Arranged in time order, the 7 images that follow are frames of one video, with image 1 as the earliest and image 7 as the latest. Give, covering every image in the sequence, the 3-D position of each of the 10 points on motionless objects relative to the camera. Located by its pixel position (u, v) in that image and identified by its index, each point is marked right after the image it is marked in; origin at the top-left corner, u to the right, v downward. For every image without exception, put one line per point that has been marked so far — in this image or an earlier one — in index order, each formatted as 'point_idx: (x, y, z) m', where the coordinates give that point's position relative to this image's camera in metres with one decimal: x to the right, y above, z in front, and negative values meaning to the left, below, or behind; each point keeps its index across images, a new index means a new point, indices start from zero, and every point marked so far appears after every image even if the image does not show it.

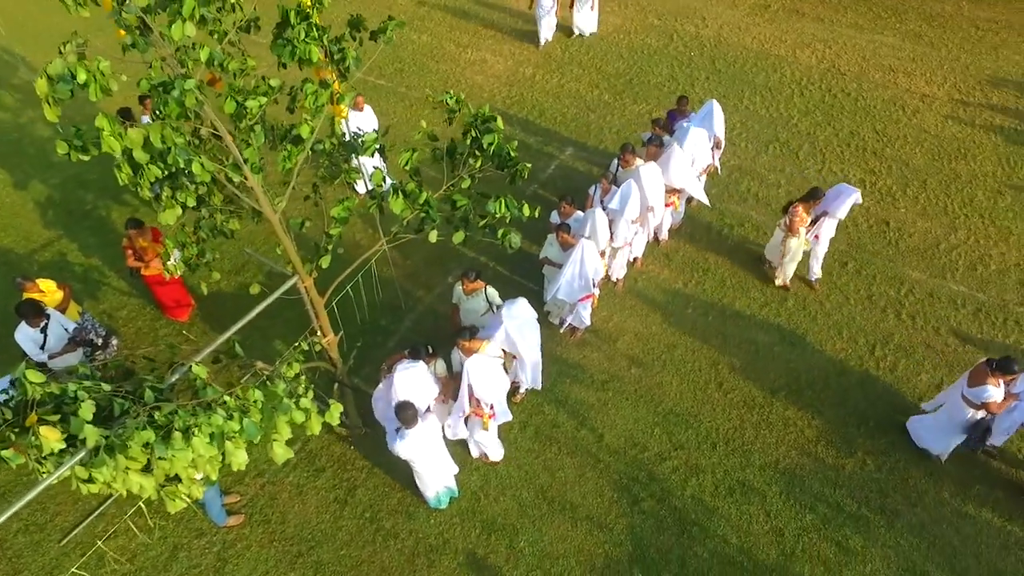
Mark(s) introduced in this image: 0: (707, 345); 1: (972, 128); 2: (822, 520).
0: (+2.3, -0.7, +7.2) m
1: (+7.6, +2.6, +10.2) m
2: (+2.9, -2.2, +5.8) m
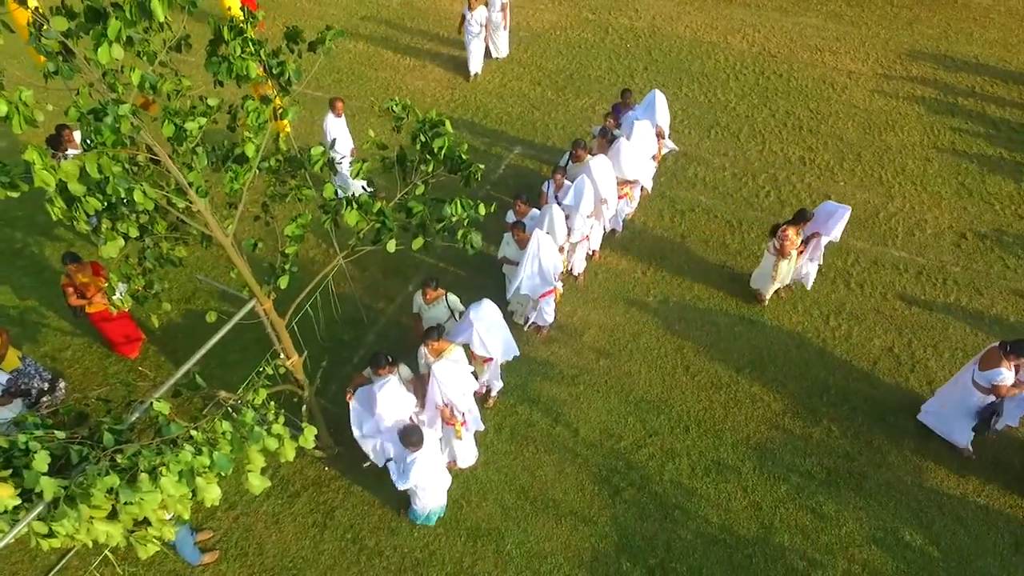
0: (+1.9, -0.5, +7.3) m
1: (+6.6, +3.2, +10.7) m
2: (+2.8, -1.9, +6.0) m
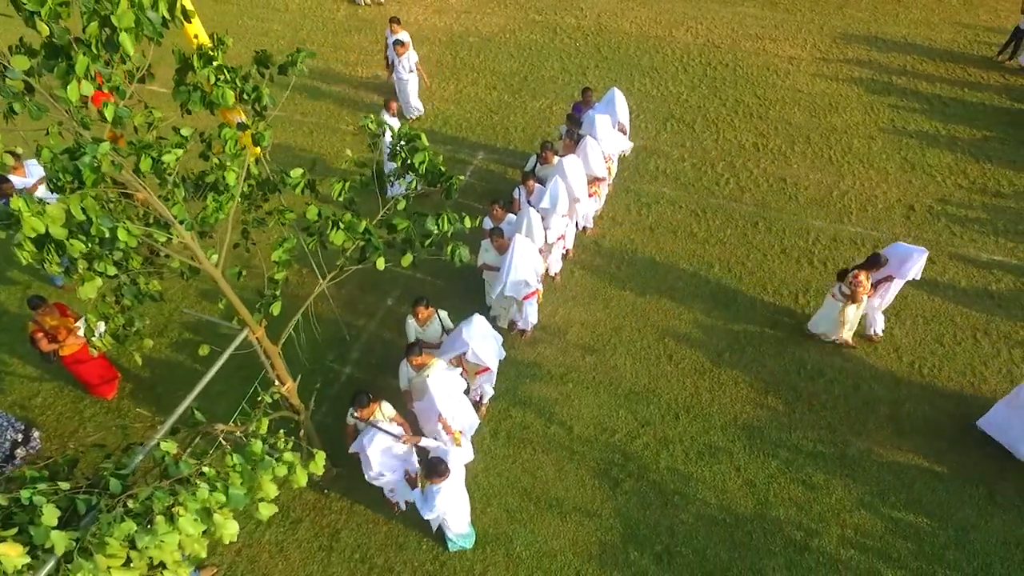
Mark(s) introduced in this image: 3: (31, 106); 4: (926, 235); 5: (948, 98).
0: (+1.7, -0.4, +7.5) m
1: (+5.9, +3.7, +11.2) m
2: (+2.8, -1.8, +6.3) m
3: (-2.9, +1.1, +3.8) m
4: (+5.7, +0.7, +8.5) m
5: (+7.6, +3.3, +10.8) m
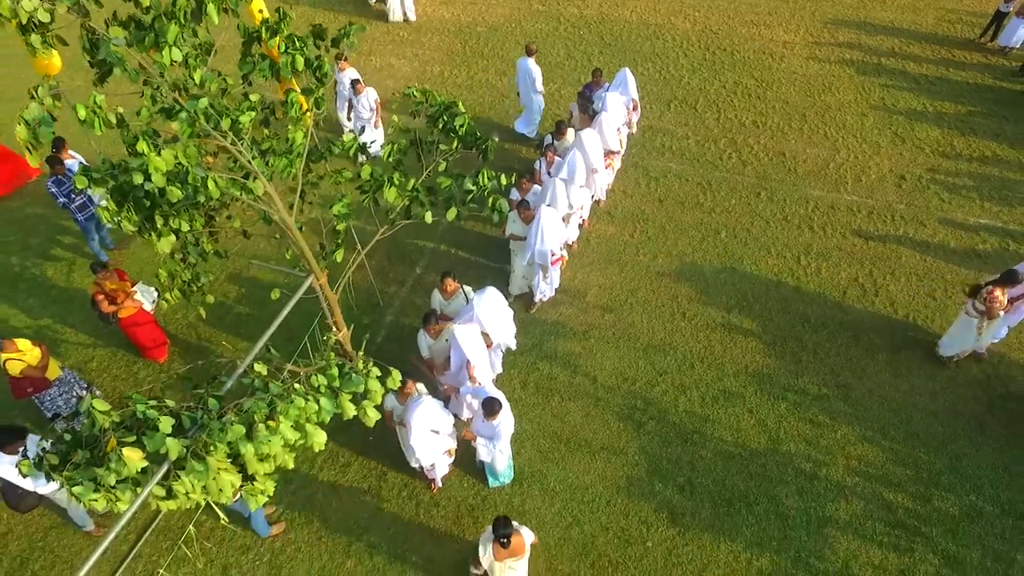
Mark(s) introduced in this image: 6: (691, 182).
0: (+2.0, +0.1, +8.0) m
1: (+6.0, +4.2, +11.7) m
2: (+3.1, -1.3, +6.8) m
3: (-2.6, +1.5, +4.3) m
4: (+6.0, +1.3, +9.1) m
5: (+7.8, +3.9, +11.4) m
6: (+2.7, +1.6, +9.4) m
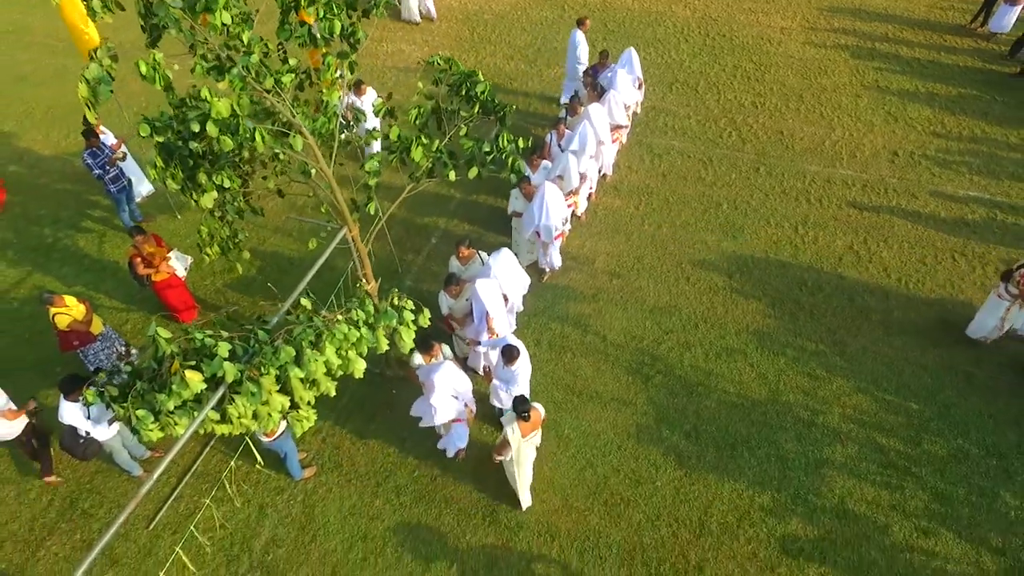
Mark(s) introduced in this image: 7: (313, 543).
0: (+2.1, +0.5, +8.4) m
1: (+6.2, +4.7, +12.2) m
2: (+3.3, -0.8, +7.2) m
3: (-2.5, +1.9, +4.6) m
4: (+6.1, +1.7, +9.5) m
5: (+8.0, +4.4, +11.9) m
6: (+2.9, +2.1, +9.8) m
7: (-1.9, -2.4, +5.9) m
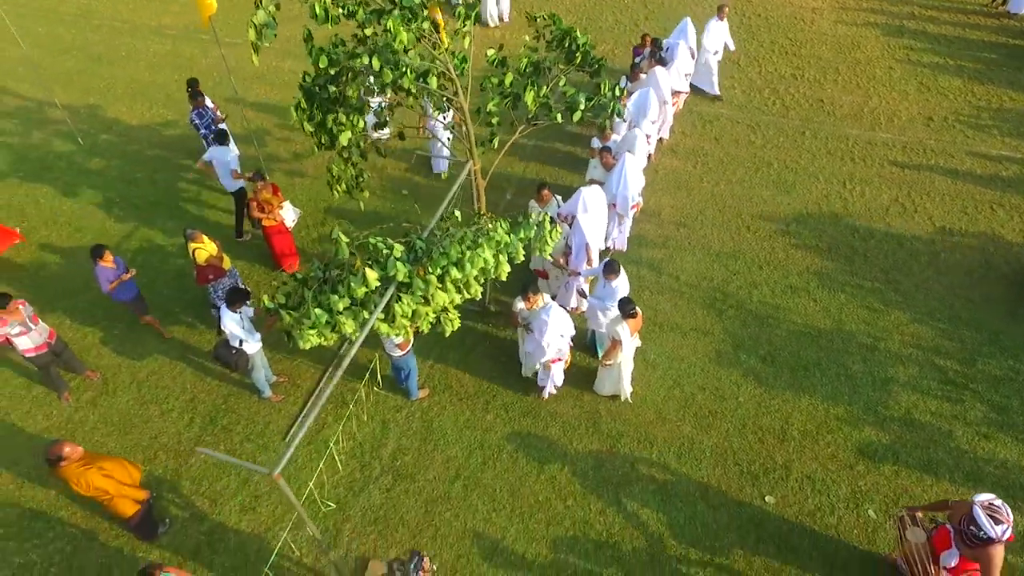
0: (+3.2, +1.2, +9.1) m
1: (+7.2, +5.4, +12.9) m
2: (+4.3, -0.1, +7.9) m
3: (-1.4, +2.6, +5.3) m
4: (+7.1, +2.5, +10.2) m
5: (+9.0, +5.1, +12.6) m
6: (+3.9, +2.8, +10.5) m
7: (-0.8, -1.7, +6.5) m
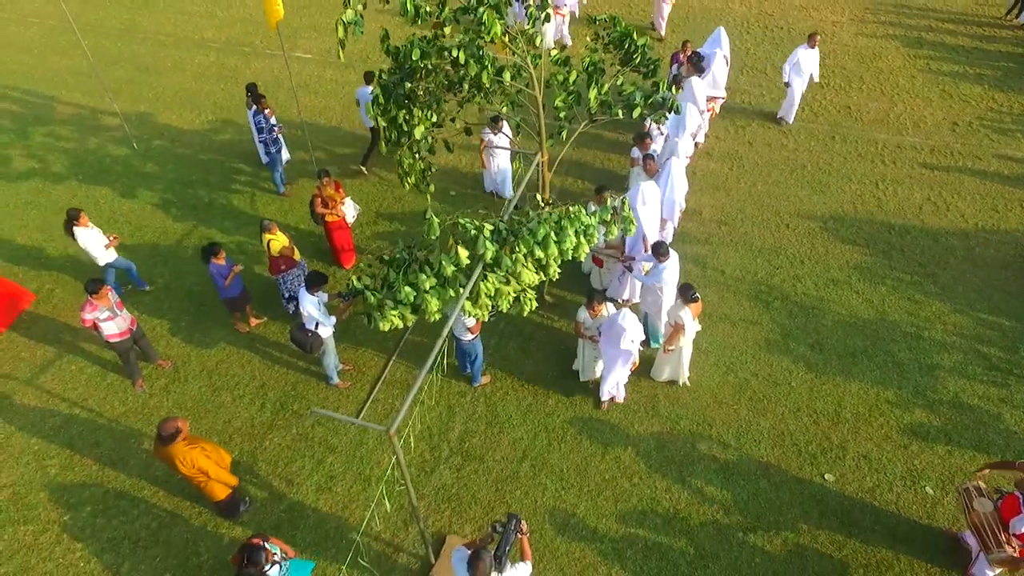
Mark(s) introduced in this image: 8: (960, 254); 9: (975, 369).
0: (+3.9, +1.3, +9.4) m
1: (+7.8, +5.4, +13.3) m
2: (+5.0, 0.0, +8.1) m
3: (-0.7, +2.8, +5.7) m
4: (+7.8, +2.5, +10.5) m
5: (+9.6, +5.1, +13.0) m
6: (+4.6, +2.8, +10.8) m
7: (-0.1, -1.6, +6.7) m
8: (+6.2, +0.5, +8.6) m
9: (+5.4, -1.0, +7.2) m
